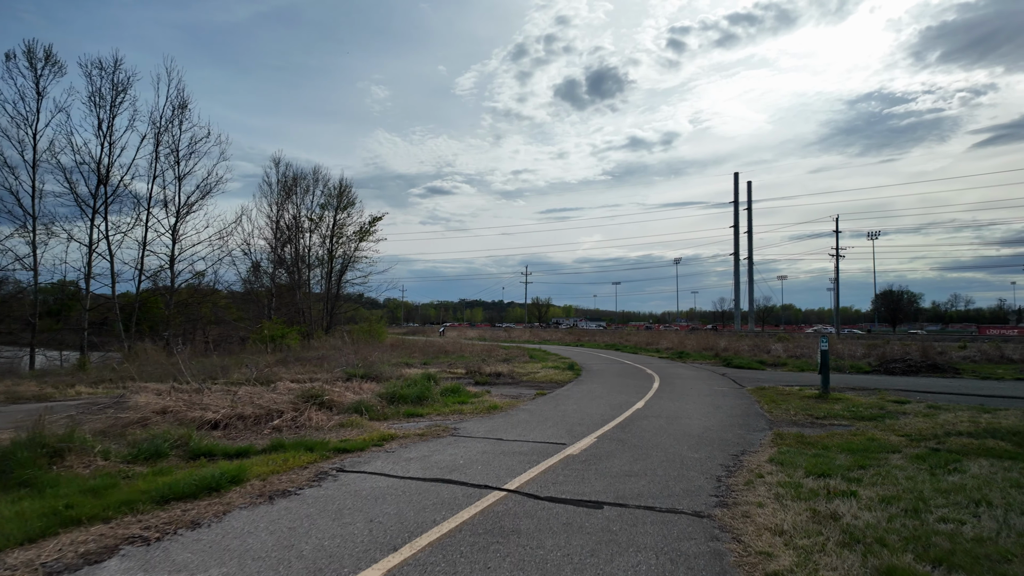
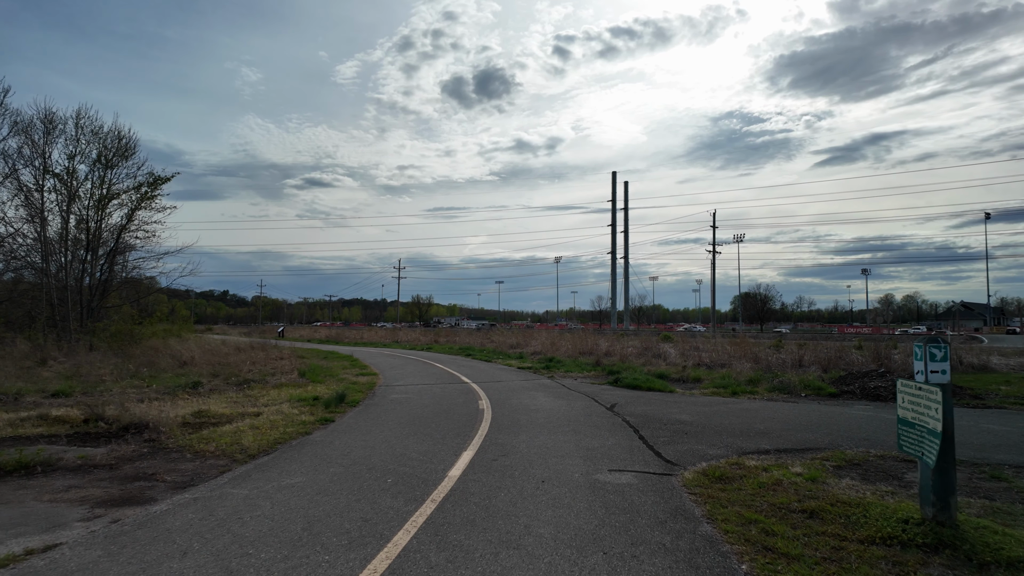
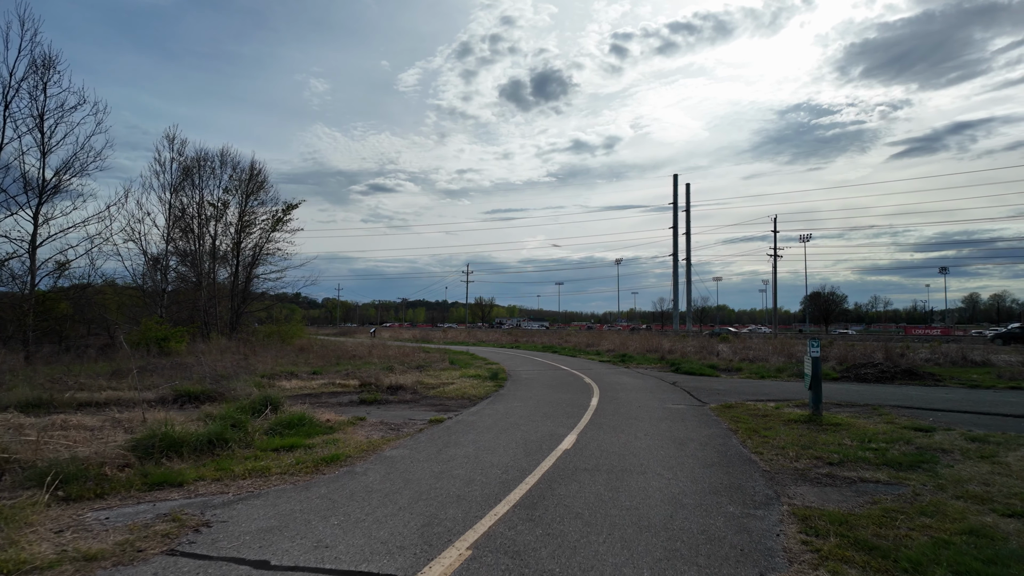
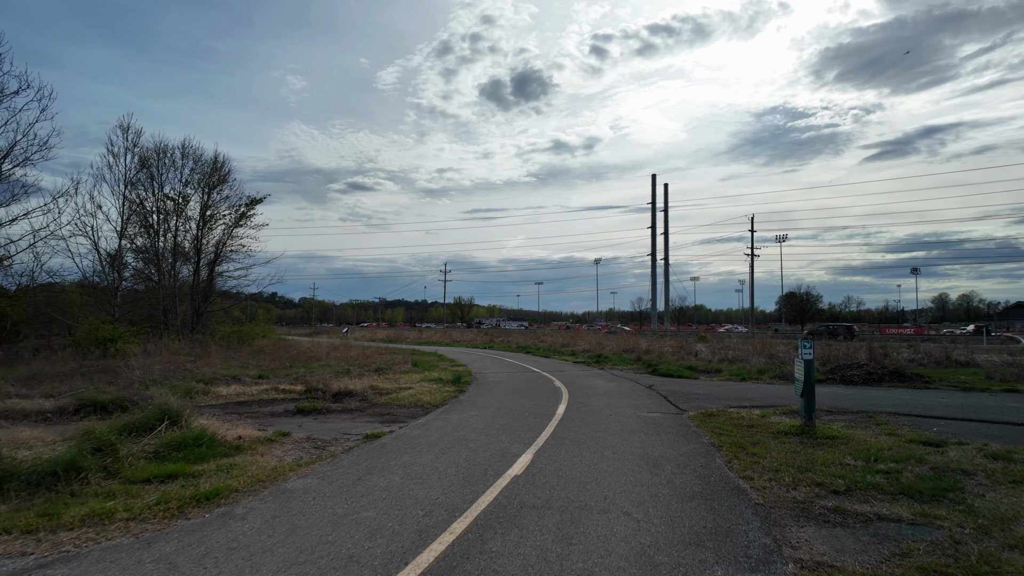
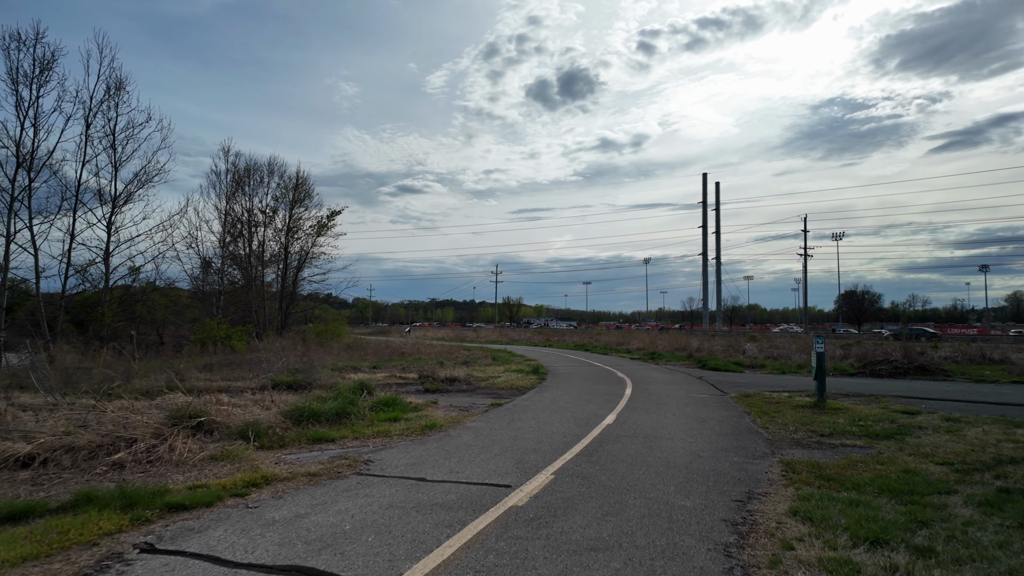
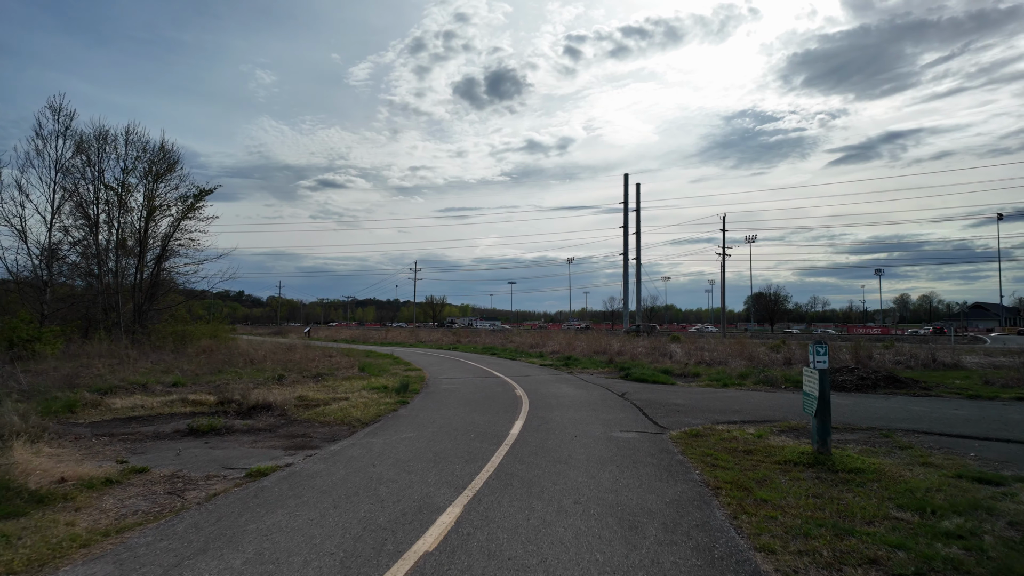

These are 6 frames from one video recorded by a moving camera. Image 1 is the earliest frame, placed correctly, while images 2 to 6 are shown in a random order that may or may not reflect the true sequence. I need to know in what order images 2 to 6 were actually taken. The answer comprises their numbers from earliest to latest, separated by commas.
5, 3, 4, 6, 2
